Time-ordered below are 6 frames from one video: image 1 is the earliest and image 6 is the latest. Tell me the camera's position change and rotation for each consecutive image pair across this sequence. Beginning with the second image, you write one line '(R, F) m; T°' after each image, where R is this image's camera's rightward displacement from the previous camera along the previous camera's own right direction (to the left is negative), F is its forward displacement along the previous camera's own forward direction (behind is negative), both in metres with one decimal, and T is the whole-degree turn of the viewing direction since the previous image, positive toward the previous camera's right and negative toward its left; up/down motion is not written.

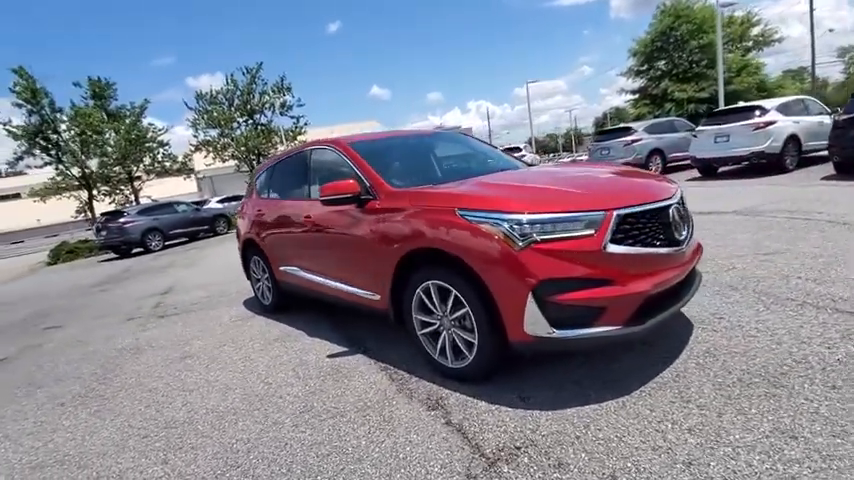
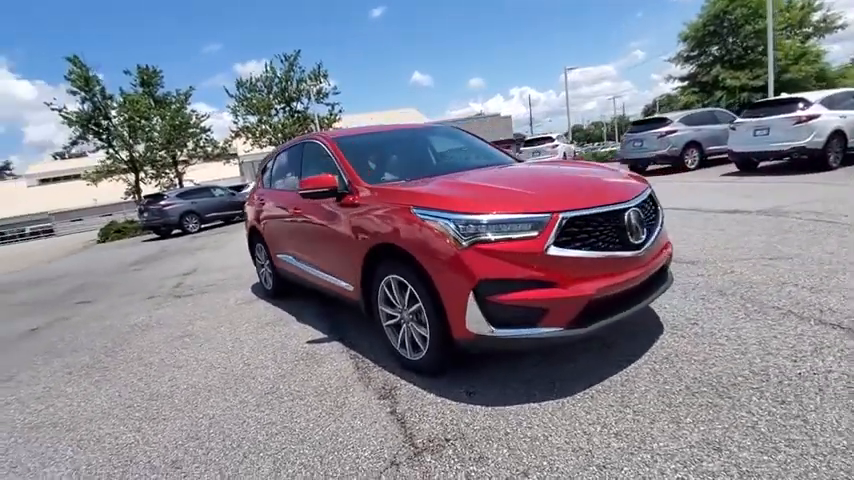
(+0.5, -0.1) m; -5°
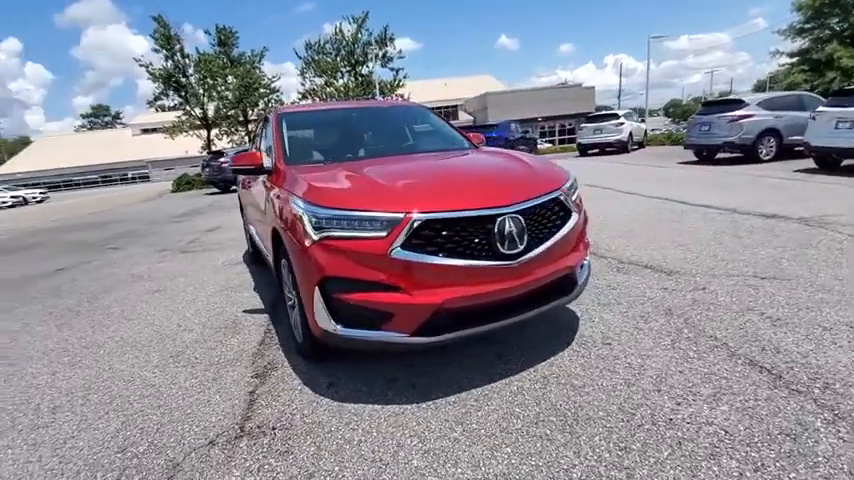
(+1.2, +0.2) m; -9°
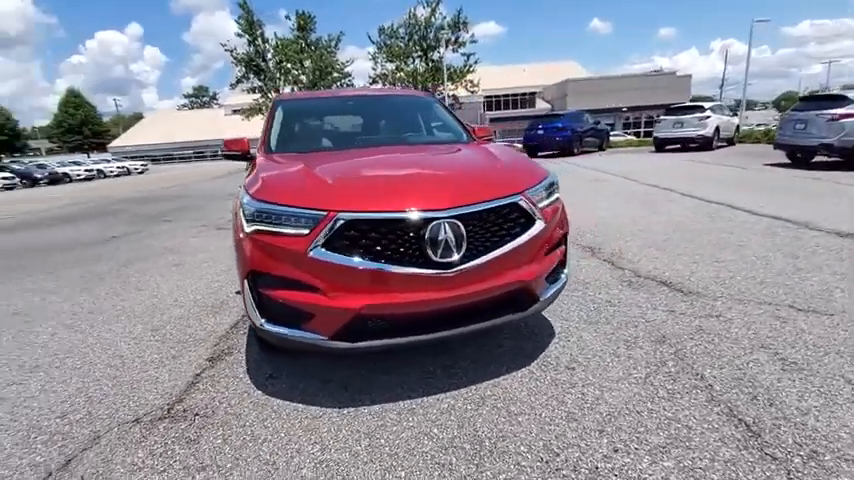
(+0.7, +0.2) m; -9°
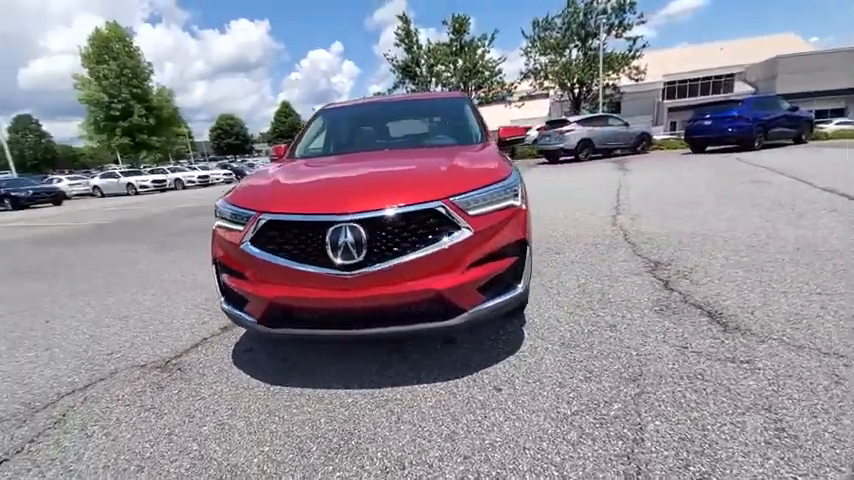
(+1.4, +0.2) m; -21°
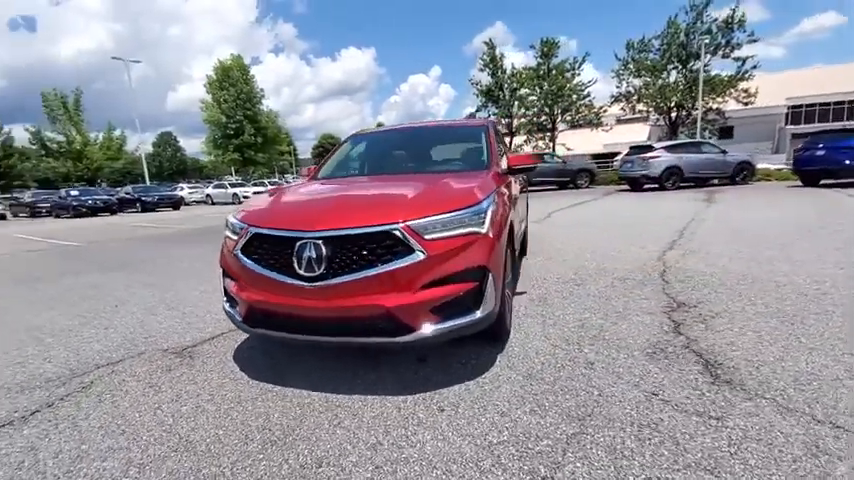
(+0.8, -0.1) m; -11°
